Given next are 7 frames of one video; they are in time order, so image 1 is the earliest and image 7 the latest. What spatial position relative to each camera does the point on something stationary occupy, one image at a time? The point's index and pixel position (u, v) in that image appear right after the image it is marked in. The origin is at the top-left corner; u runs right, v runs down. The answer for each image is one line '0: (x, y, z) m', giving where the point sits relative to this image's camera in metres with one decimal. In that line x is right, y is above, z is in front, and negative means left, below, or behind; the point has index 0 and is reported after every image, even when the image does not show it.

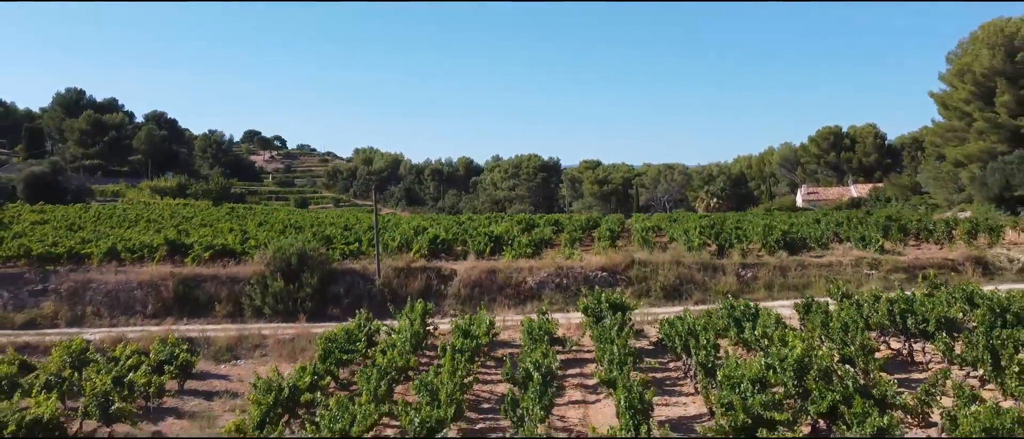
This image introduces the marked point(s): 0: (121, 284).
0: (-12.0, -2.0, +19.7) m
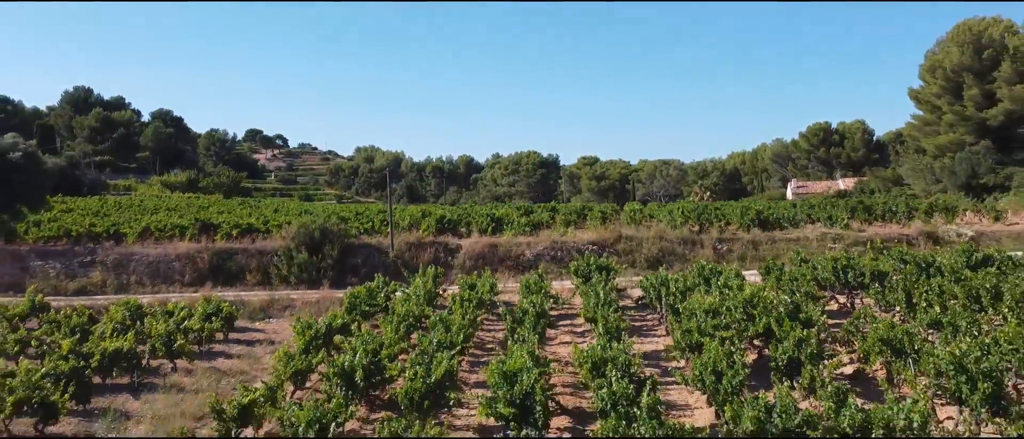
0: (-12.0, -1.3, +22.0) m
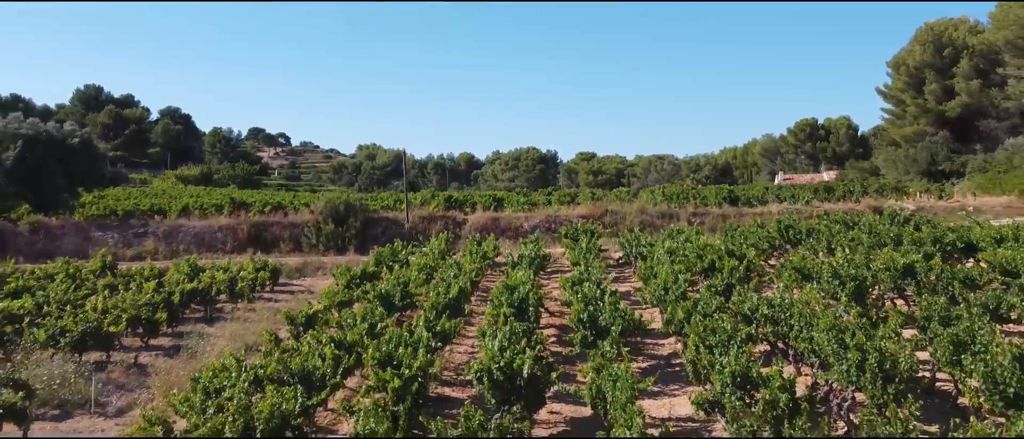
0: (-12.0, -0.3, +25.2) m
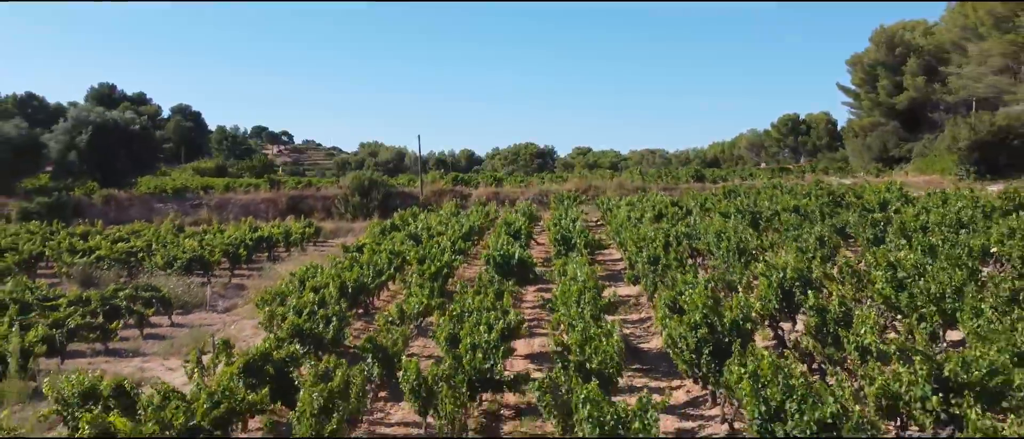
0: (-12.1, +0.9, +29.7) m
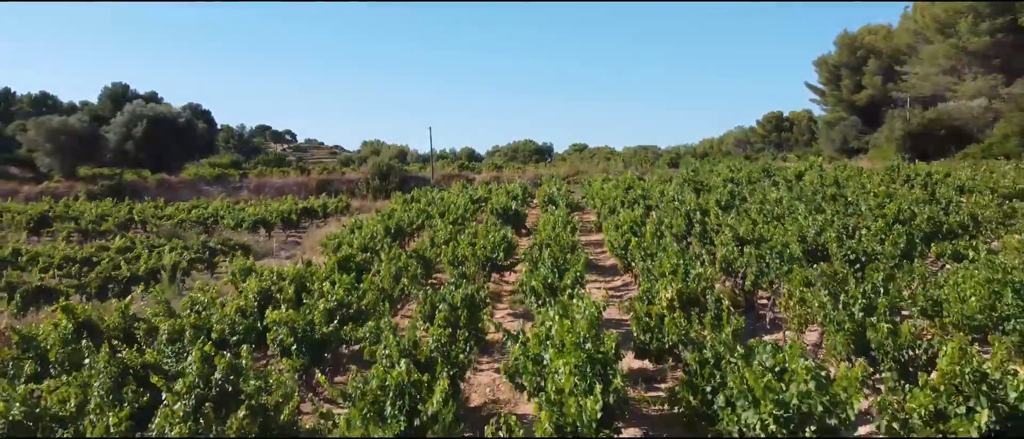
0: (-12.1, +1.9, +34.4) m
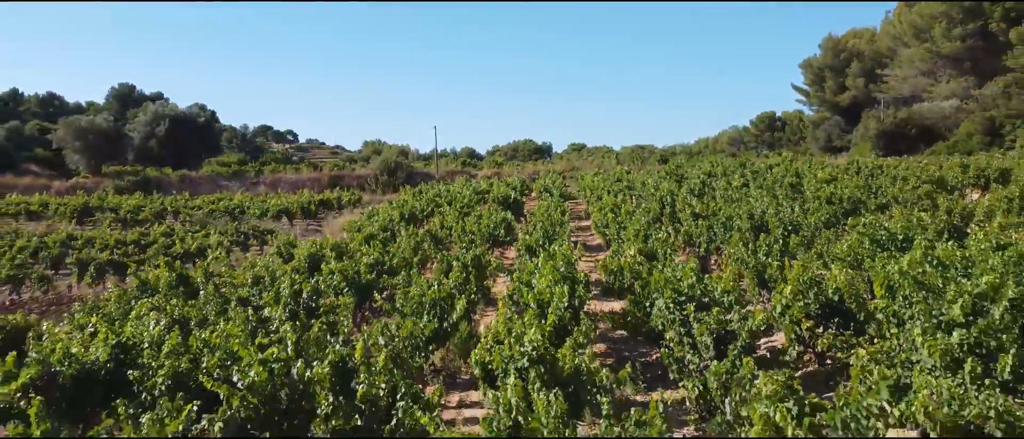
0: (-12.1, +2.3, +36.7) m
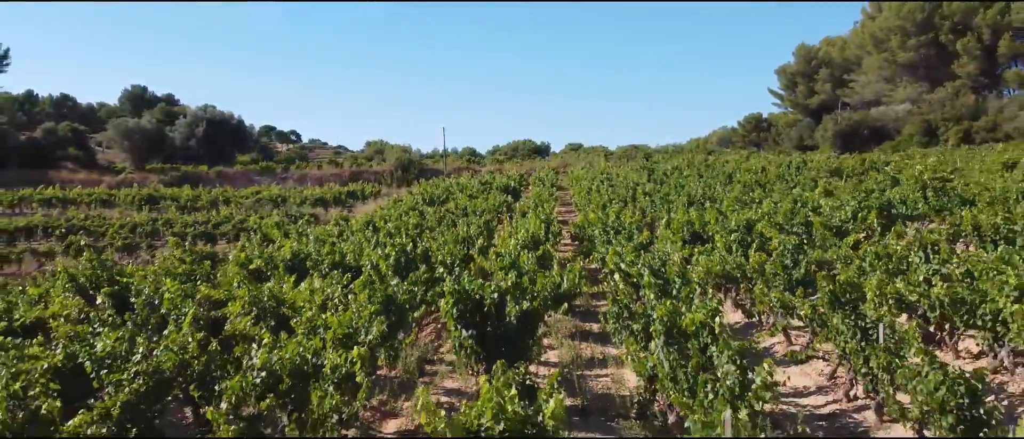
0: (-12.2, +2.9, +41.4) m
